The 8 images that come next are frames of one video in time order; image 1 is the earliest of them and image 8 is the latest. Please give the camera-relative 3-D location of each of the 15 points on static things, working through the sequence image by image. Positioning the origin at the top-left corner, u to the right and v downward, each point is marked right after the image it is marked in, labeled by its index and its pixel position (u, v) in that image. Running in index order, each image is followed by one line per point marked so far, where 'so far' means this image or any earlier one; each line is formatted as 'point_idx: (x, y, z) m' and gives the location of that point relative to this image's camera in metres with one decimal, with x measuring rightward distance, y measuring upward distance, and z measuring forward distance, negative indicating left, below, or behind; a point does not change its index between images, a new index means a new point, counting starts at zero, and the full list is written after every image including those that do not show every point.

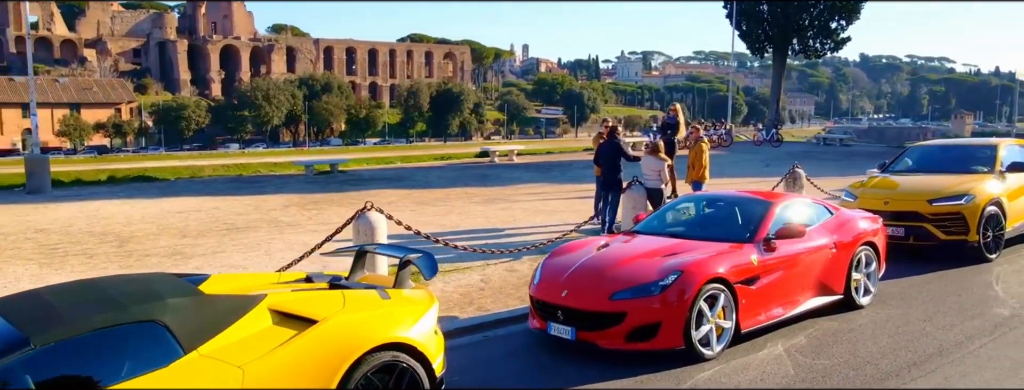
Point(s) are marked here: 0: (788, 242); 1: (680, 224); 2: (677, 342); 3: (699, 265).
0: (+2.9, -0.5, +7.7) m
1: (+1.9, -0.3, +8.3) m
2: (+1.4, -1.3, +6.6) m
3: (+1.7, -0.6, +6.8) m
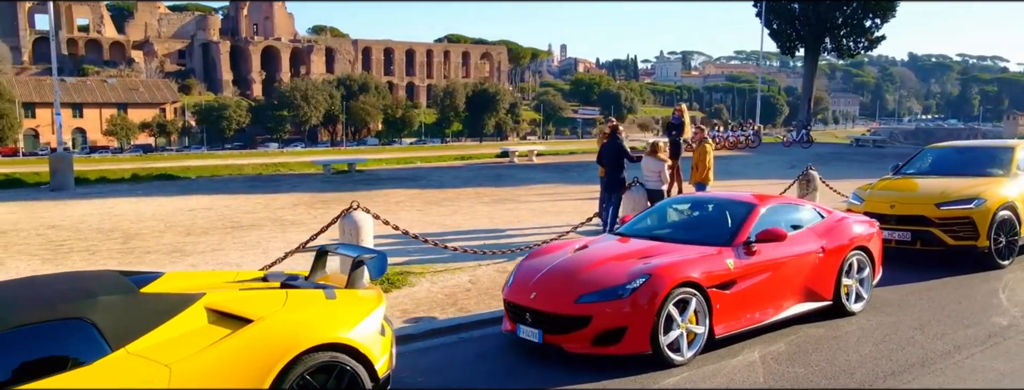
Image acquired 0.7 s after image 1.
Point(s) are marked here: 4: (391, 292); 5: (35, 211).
0: (+2.6, -0.5, +7.5) m
1: (+1.7, -0.3, +8.2) m
2: (+1.1, -1.3, +6.4) m
3: (+1.4, -0.7, +6.6) m
4: (-1.5, -1.2, +9.0) m
5: (-9.3, -0.3, +14.4) m
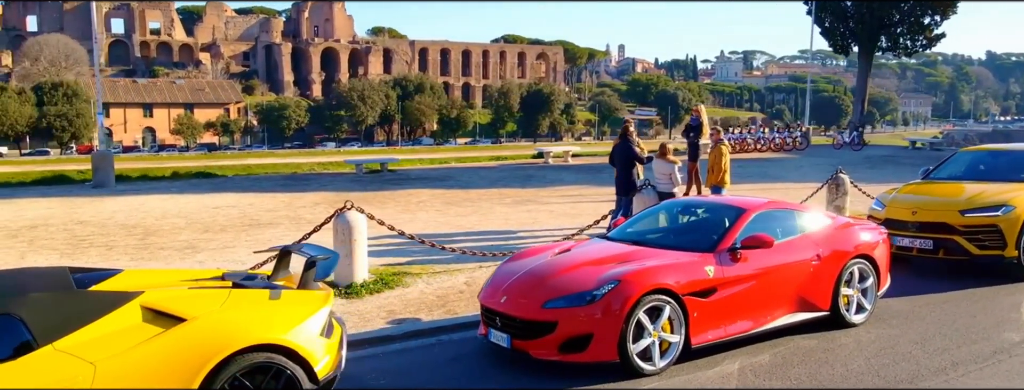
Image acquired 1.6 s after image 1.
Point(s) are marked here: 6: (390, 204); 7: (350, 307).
0: (+2.4, -0.6, +7.2) m
1: (+1.5, -0.4, +7.9) m
2: (+0.8, -1.4, +6.2) m
3: (+1.1, -0.7, +6.4) m
4: (-1.6, -1.2, +9.0) m
5: (-8.9, -0.2, +15.0) m
6: (-2.6, -0.2, +15.8) m
7: (-1.8, -1.3, +8.4) m
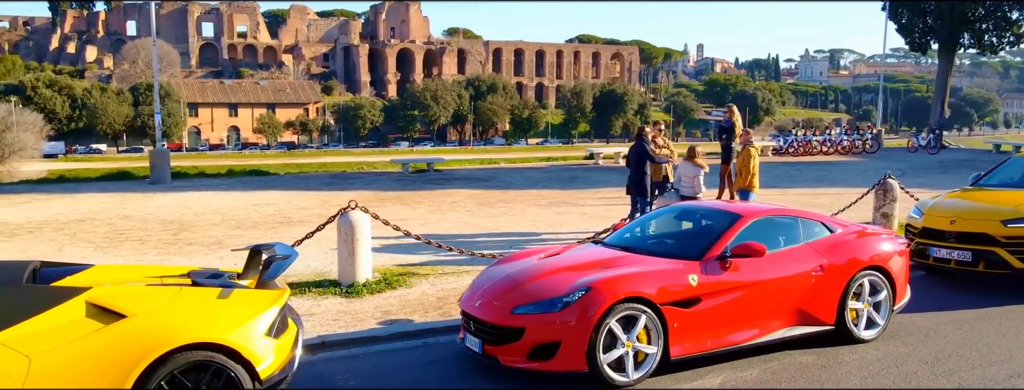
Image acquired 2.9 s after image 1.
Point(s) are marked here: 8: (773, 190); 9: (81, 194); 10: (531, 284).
0: (+2.2, -0.6, +6.8) m
1: (+1.4, -0.4, +7.6) m
2: (+0.5, -1.4, +6.0) m
3: (+0.9, -0.7, +6.2) m
4: (-1.6, -1.2, +9.0) m
5: (-8.3, -0.1, +15.7) m
6: (-1.9, -0.2, +15.9) m
7: (-1.9, -1.3, +8.5) m
8: (+6.6, +0.1, +18.7) m
9: (-9.9, 0.0, +17.0) m
10: (+0.2, -0.8, +6.5) m
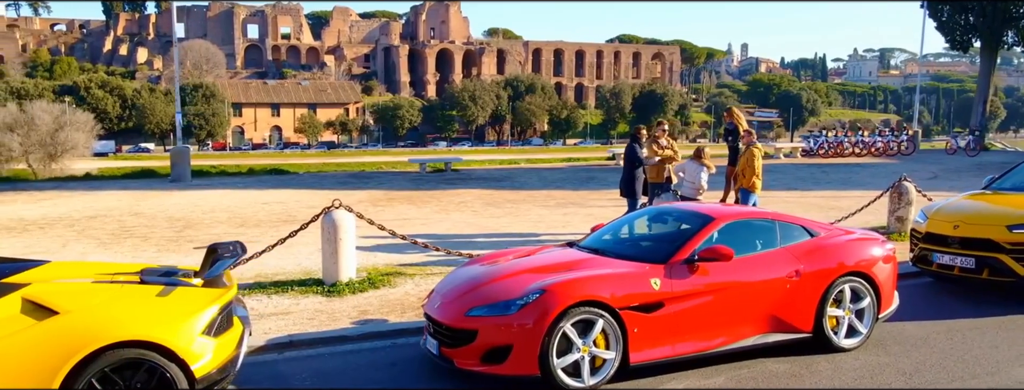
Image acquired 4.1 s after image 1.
0: (+1.9, -0.6, +6.6) m
1: (+1.1, -0.4, +7.5) m
2: (+0.2, -1.4, +5.9) m
3: (+0.5, -0.7, +6.0) m
4: (-1.8, -1.2, +9.0) m
5: (-8.1, -0.1, +16.0) m
6: (-1.7, -0.2, +15.9) m
7: (-2.1, -1.3, +8.5) m
8: (+6.9, +0.1, +18.2) m
9: (-9.6, +0.1, +17.4) m
10: (-0.2, -0.8, +6.3) m
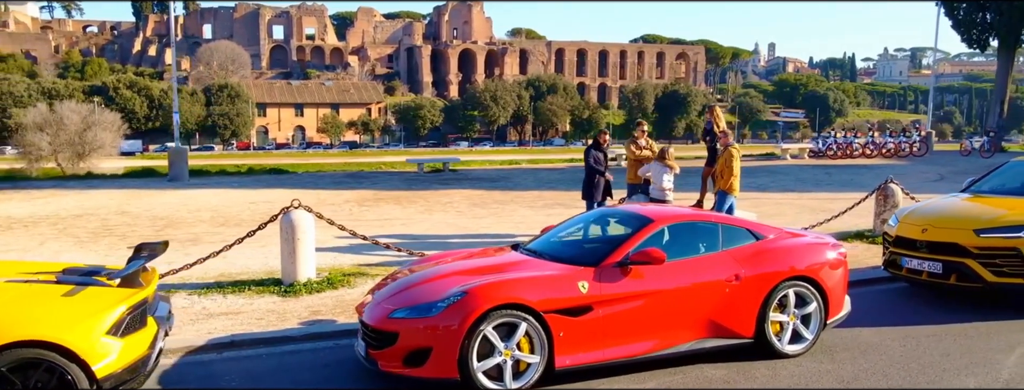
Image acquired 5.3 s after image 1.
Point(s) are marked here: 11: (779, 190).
0: (+1.3, -0.6, +6.5) m
1: (+0.6, -0.5, +7.4) m
2: (-0.5, -1.4, +5.8) m
3: (-0.1, -0.7, +5.9) m
4: (-2.3, -1.2, +9.0) m
5: (-8.4, -0.1, +16.2) m
6: (-2.0, -0.2, +15.8) m
7: (-2.7, -1.3, +8.5) m
8: (+6.6, 0.0, +17.9) m
9: (-9.9, +0.1, +17.6) m
10: (-0.8, -0.8, +6.3) m
11: (+6.7, +0.1, +18.6) m
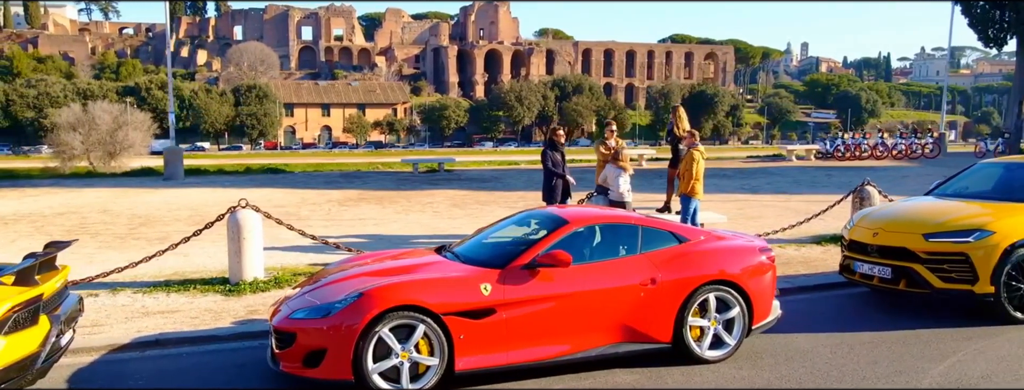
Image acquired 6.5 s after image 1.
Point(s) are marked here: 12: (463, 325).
0: (+0.5, -0.7, +6.4) m
1: (-0.2, -0.5, +7.3) m
2: (-1.3, -1.4, +5.8) m
3: (-1.0, -0.7, +5.9) m
4: (-3.0, -1.2, +9.1) m
5: (-8.8, 0.0, +16.5) m
6: (-2.4, -0.2, +15.9) m
7: (-3.4, -1.3, +8.5) m
8: (+6.3, 0.0, +17.6) m
9: (-10.2, +0.1, +17.9) m
10: (-1.6, -0.8, +6.3) m
11: (+6.3, +0.1, +18.2) m
12: (-0.4, -1.0, +6.0) m
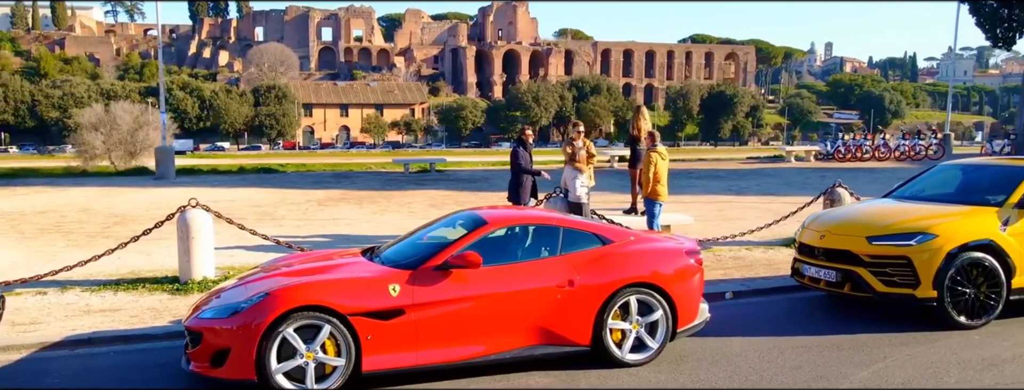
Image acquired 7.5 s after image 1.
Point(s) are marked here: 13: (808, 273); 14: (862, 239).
0: (-0.3, -0.7, +6.3) m
1: (-0.9, -0.5, +7.2) m
2: (-2.0, -1.4, +5.8) m
3: (-1.7, -0.7, +5.9) m
4: (-3.6, -1.2, +9.1) m
5: (-9.2, 0.0, +16.7) m
6: (-2.9, -0.2, +15.9) m
7: (-4.0, -1.3, +8.6) m
8: (+5.9, 0.0, +17.4) m
9: (-10.6, +0.2, +18.2) m
10: (-2.3, -0.8, +6.3) m
11: (+5.9, 0.0, +18.0) m
12: (-1.1, -1.0, +6.0) m
13: (+3.4, -0.9, +8.6) m
14: (+3.8, -0.5, +8.0) m
